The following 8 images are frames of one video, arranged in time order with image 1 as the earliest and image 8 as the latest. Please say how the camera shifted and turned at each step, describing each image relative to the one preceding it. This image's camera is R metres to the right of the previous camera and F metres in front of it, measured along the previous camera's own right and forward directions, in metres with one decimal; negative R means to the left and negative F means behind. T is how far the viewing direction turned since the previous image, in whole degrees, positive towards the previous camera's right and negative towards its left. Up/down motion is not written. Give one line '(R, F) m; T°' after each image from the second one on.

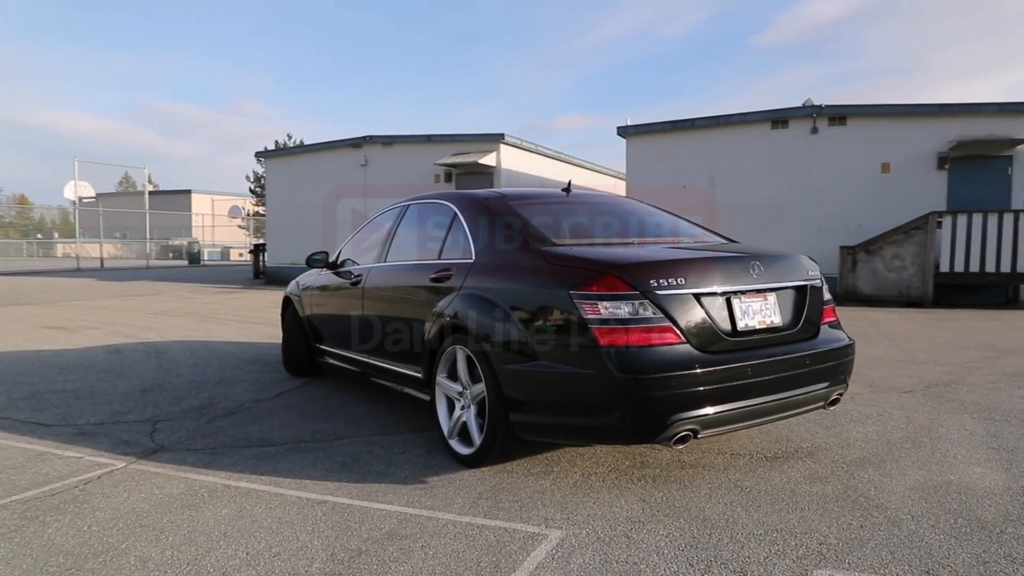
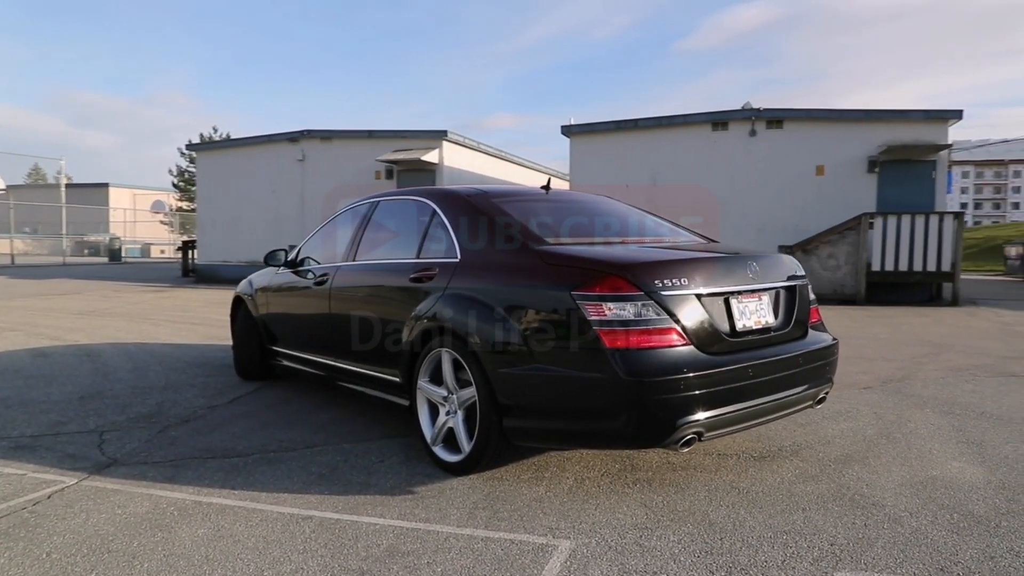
(-0.3, +0.2) m; +6°
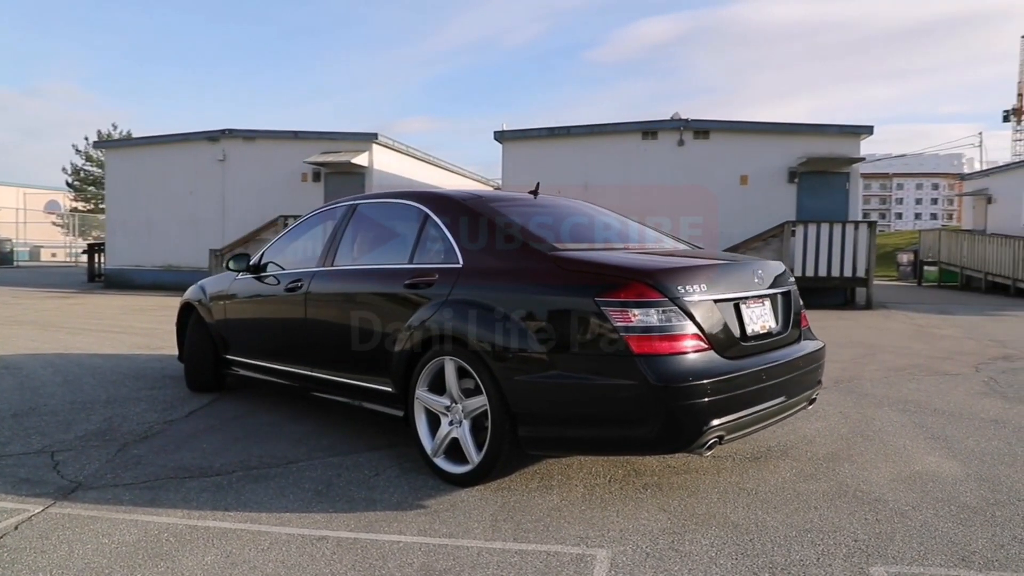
(-0.5, +0.1) m; +7°
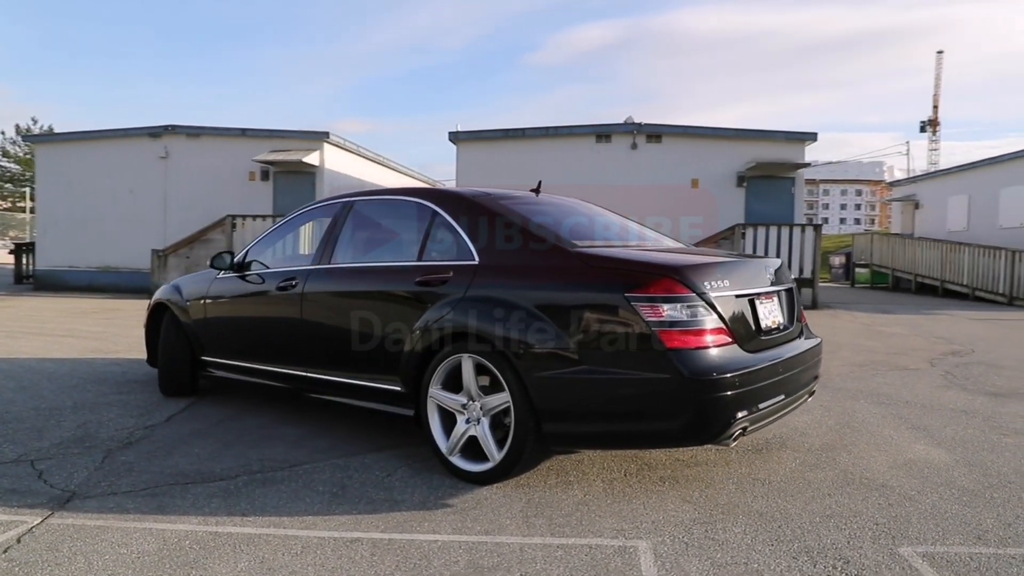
(-0.5, 0.0) m; +5°
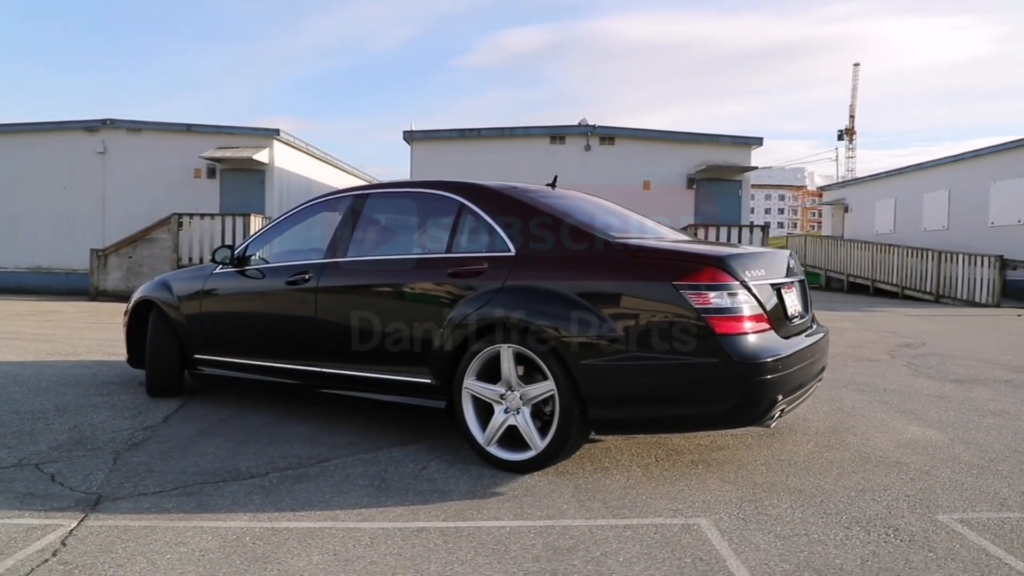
(-0.6, 0.0) m; +6°
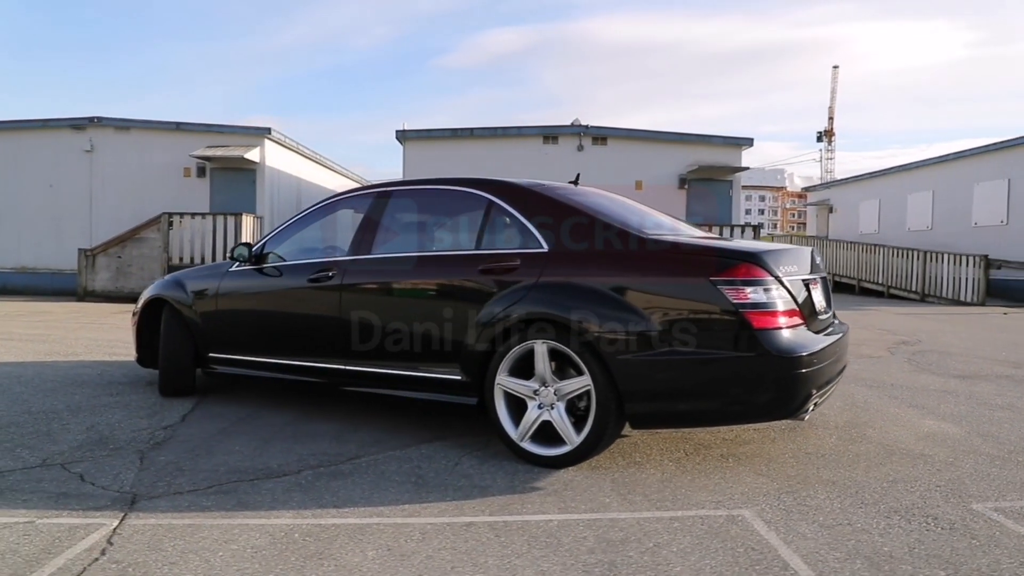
(-0.3, 0.0) m; +2°
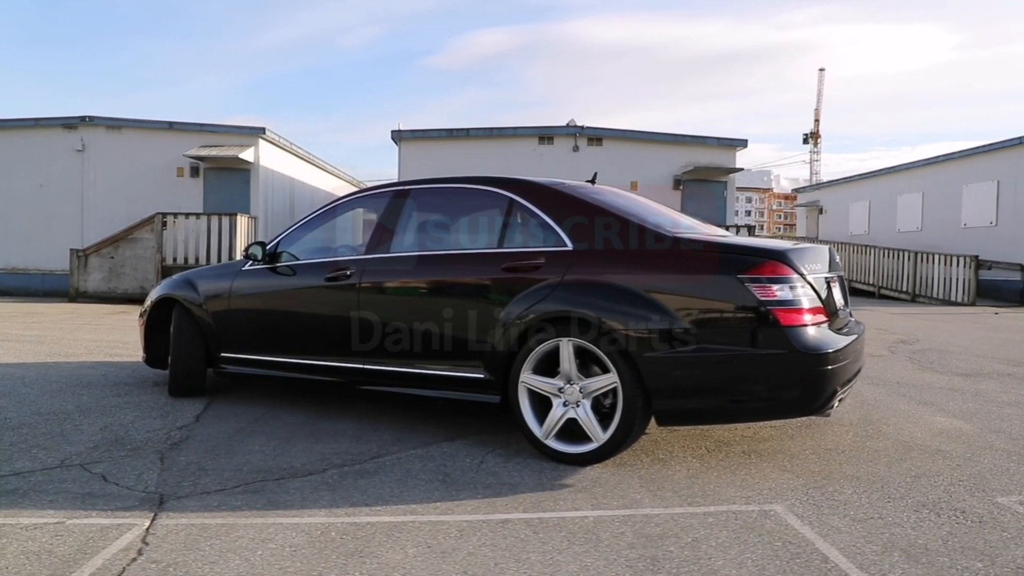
(-0.2, 0.0) m; +1°
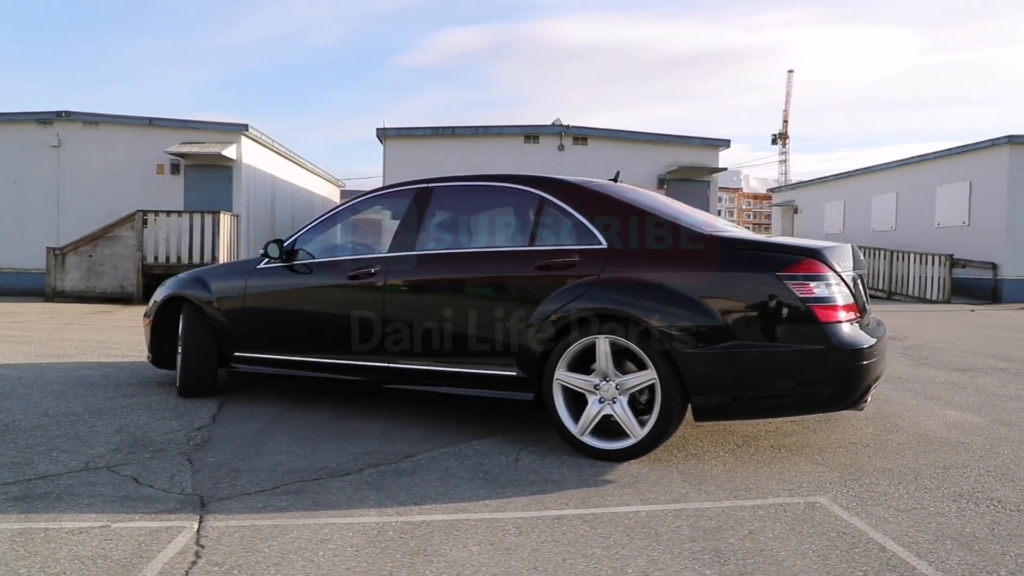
(-0.4, 0.0) m; +3°
